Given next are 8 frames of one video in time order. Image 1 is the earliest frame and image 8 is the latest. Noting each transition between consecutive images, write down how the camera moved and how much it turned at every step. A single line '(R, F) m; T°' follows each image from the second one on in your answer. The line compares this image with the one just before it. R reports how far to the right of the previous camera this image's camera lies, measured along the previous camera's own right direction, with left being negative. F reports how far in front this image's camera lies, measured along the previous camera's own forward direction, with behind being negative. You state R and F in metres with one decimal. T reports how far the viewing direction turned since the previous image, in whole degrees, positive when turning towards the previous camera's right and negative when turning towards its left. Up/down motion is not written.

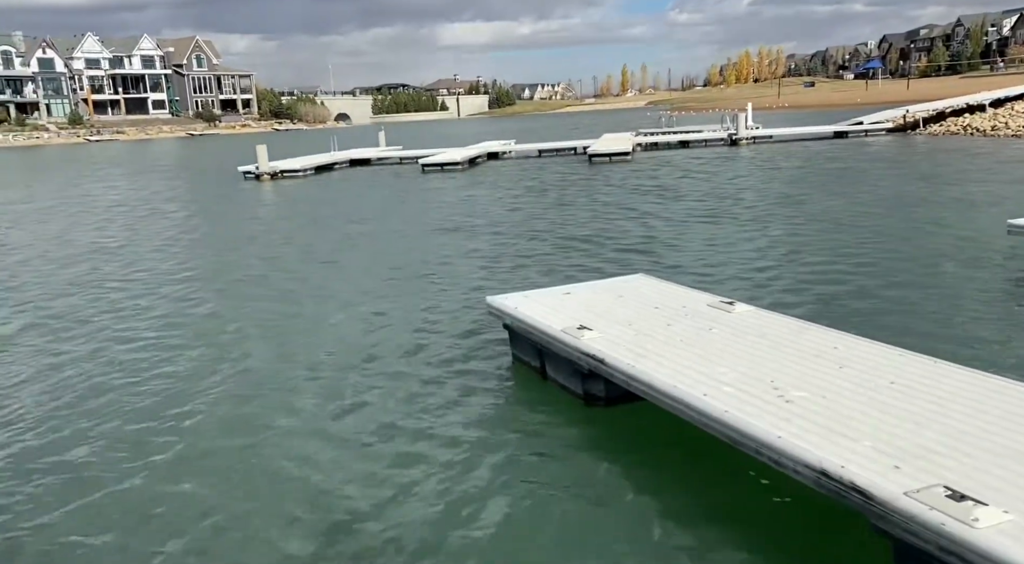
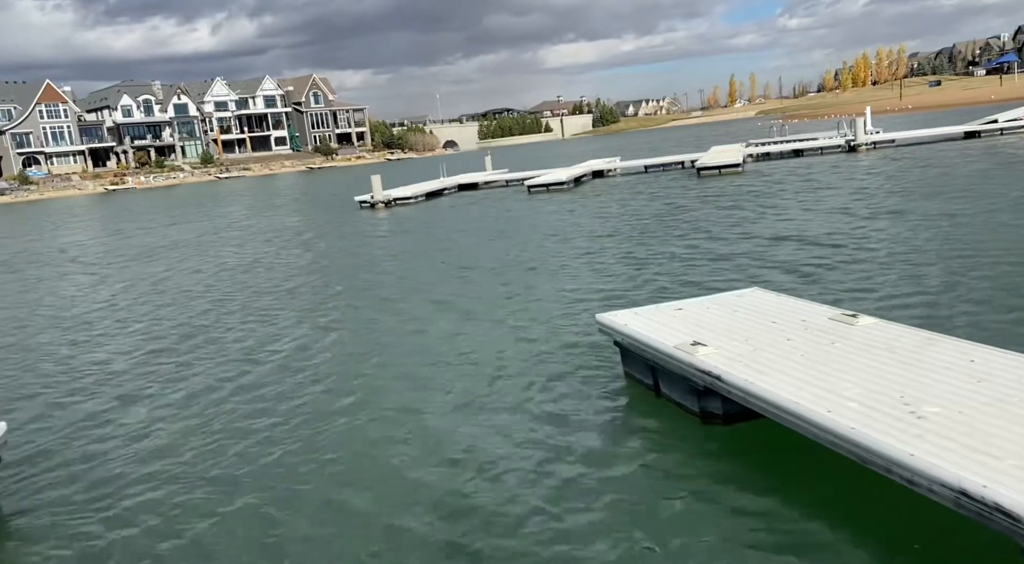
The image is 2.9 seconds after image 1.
(-0.1, 0.0) m; -7°
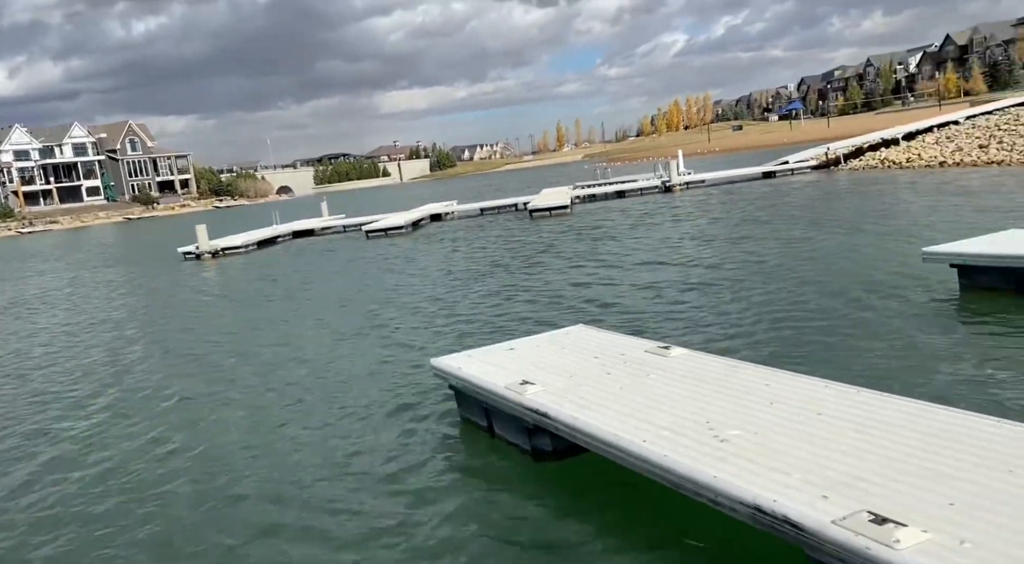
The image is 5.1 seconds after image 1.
(+0.2, -0.1) m; +11°
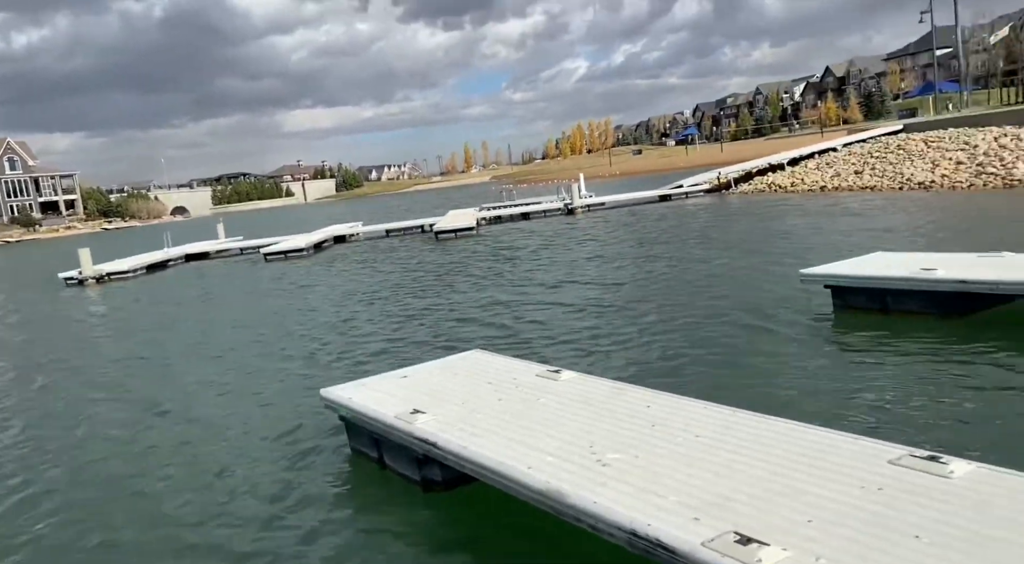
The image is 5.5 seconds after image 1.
(-0.1, +0.5) m; -8°
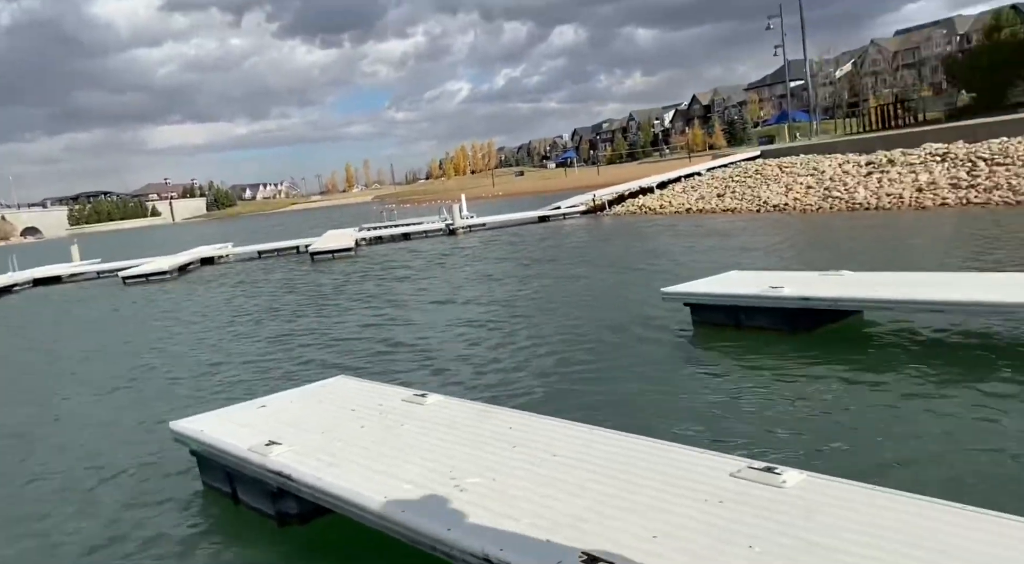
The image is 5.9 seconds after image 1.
(-1.3, +0.4) m; +6°
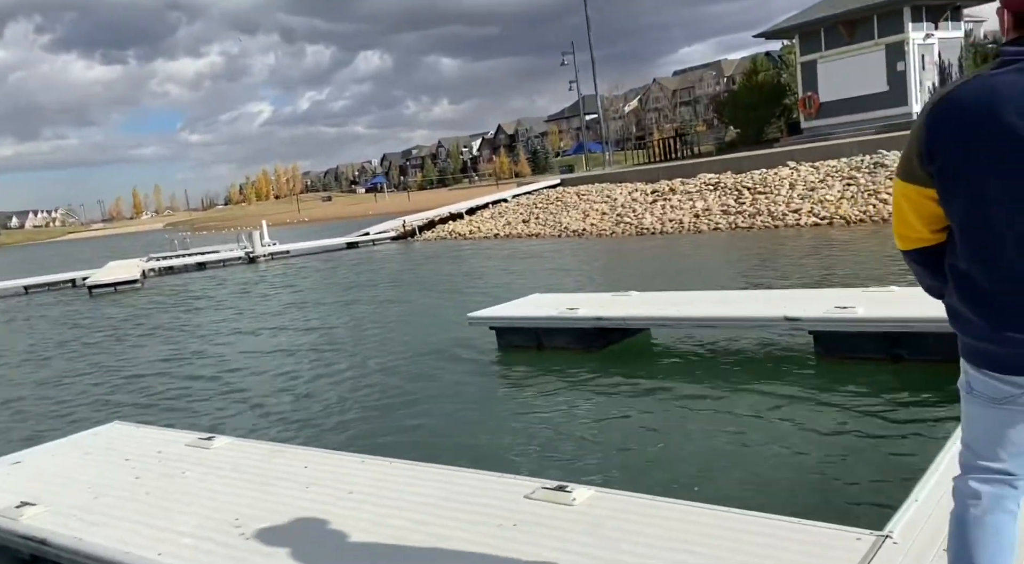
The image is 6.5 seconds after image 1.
(+0.1, -0.6) m; +13°
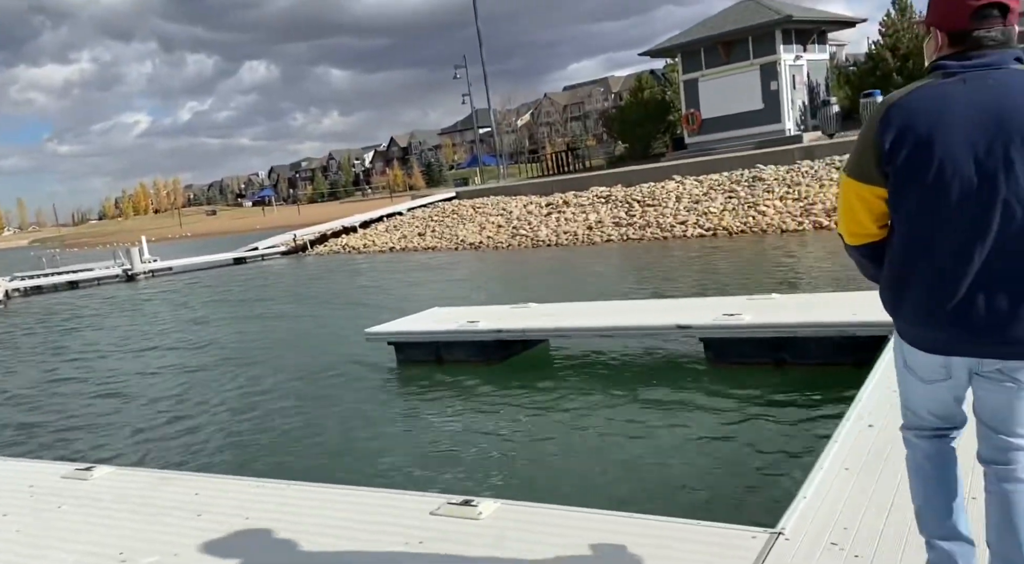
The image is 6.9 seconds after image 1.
(-0.2, -0.2) m; +7°
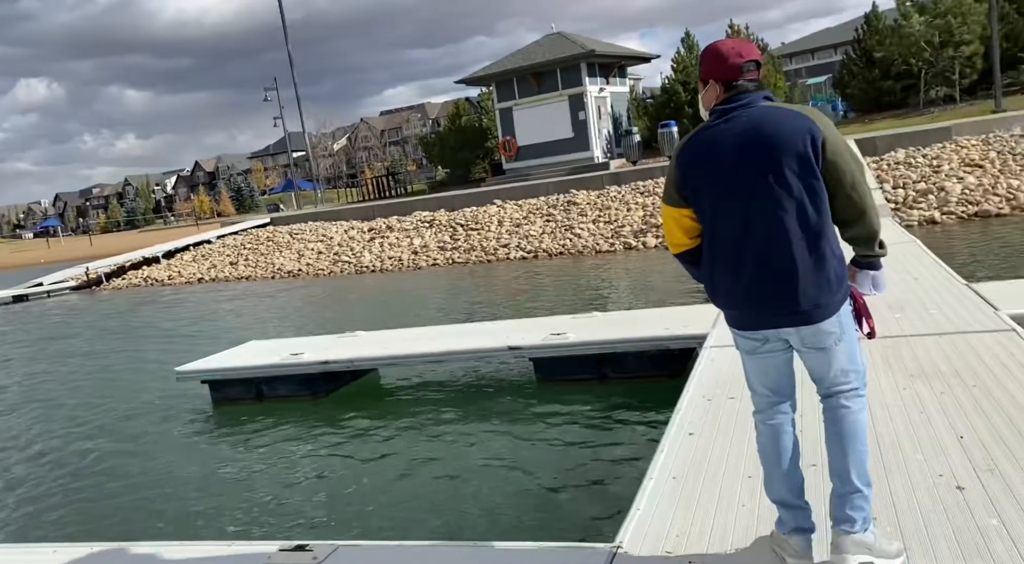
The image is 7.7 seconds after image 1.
(-0.4, +0.8) m; +12°
